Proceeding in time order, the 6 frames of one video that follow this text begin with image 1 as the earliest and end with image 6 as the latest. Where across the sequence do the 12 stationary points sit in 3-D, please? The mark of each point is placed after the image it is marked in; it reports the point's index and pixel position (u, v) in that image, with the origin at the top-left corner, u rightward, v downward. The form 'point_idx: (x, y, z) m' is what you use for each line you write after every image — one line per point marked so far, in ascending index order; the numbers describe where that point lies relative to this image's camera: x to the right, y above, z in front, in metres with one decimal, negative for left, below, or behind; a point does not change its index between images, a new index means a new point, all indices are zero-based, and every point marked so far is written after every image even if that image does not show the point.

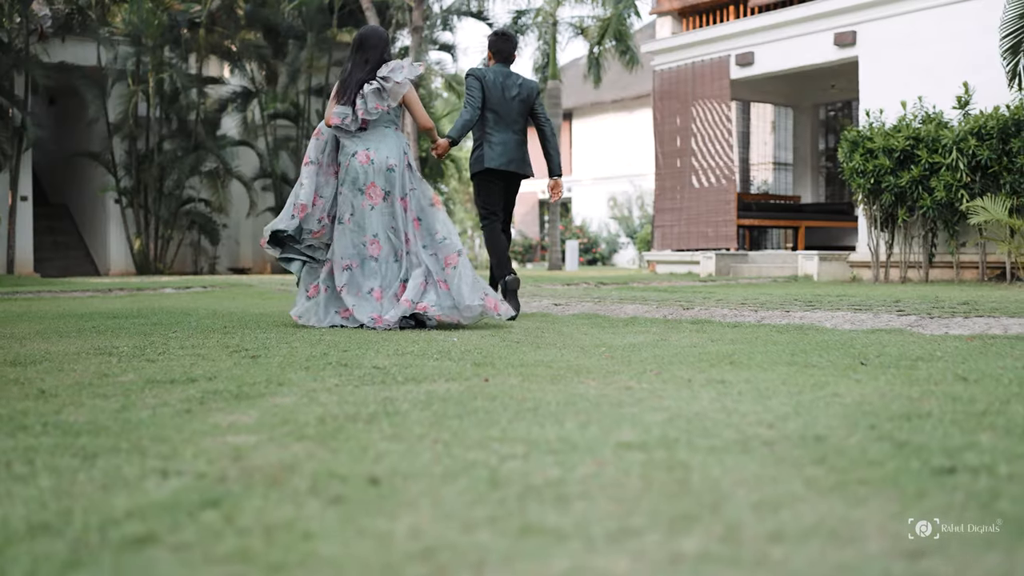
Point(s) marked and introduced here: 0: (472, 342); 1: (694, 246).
0: (-0.2, -0.2, +4.4) m
1: (+2.5, +0.6, +15.7) m
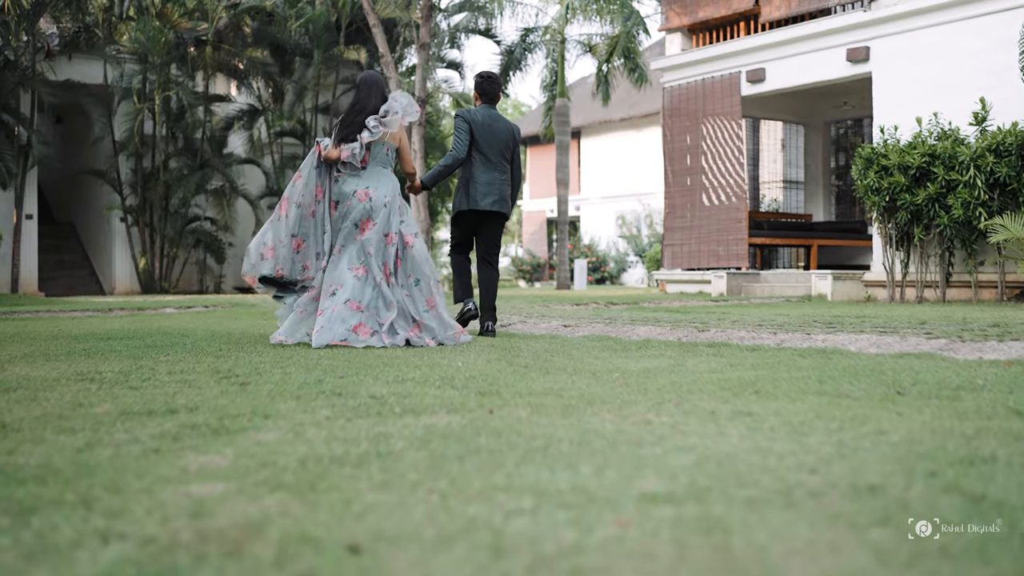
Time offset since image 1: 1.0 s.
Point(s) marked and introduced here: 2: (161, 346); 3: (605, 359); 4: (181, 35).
0: (-0.1, -0.3, +4.1) m
1: (+2.7, +0.3, +15.5) m
2: (-1.8, -0.3, +5.9) m
3: (+0.4, -0.3, +4.7) m
4: (-5.7, +4.3, +19.2) m
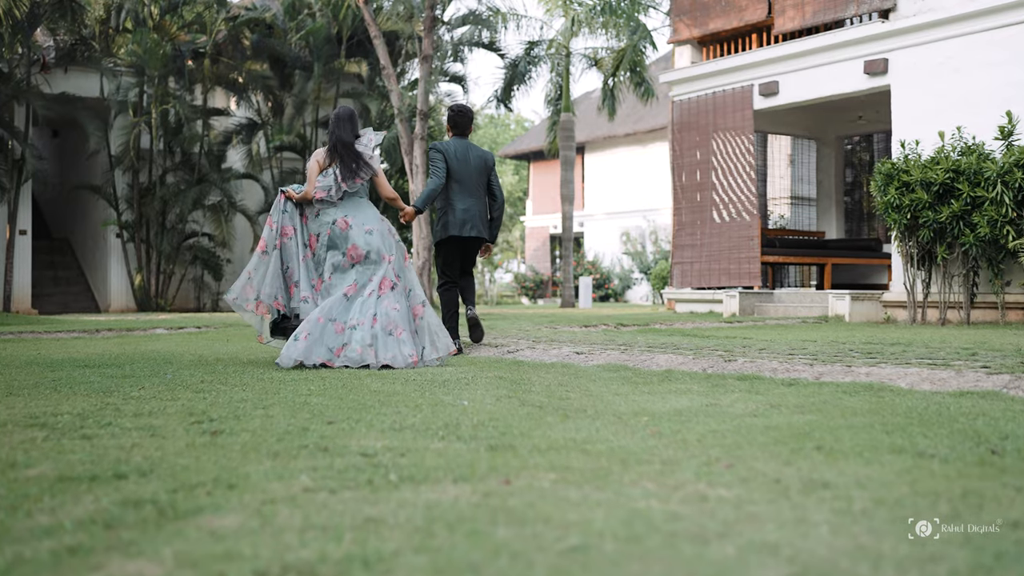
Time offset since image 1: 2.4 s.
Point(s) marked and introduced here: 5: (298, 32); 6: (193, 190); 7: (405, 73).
0: (-0.1, -0.4, +3.7) m
1: (+2.7, +0.1, +15.0) m
2: (-1.8, -0.4, +5.4) m
3: (+0.4, -0.4, +4.3) m
4: (-5.6, +4.0, +18.8) m
5: (-3.5, +4.2, +18.3) m
6: (-5.3, +1.6, +18.5) m
7: (-1.9, +3.8, +19.8) m
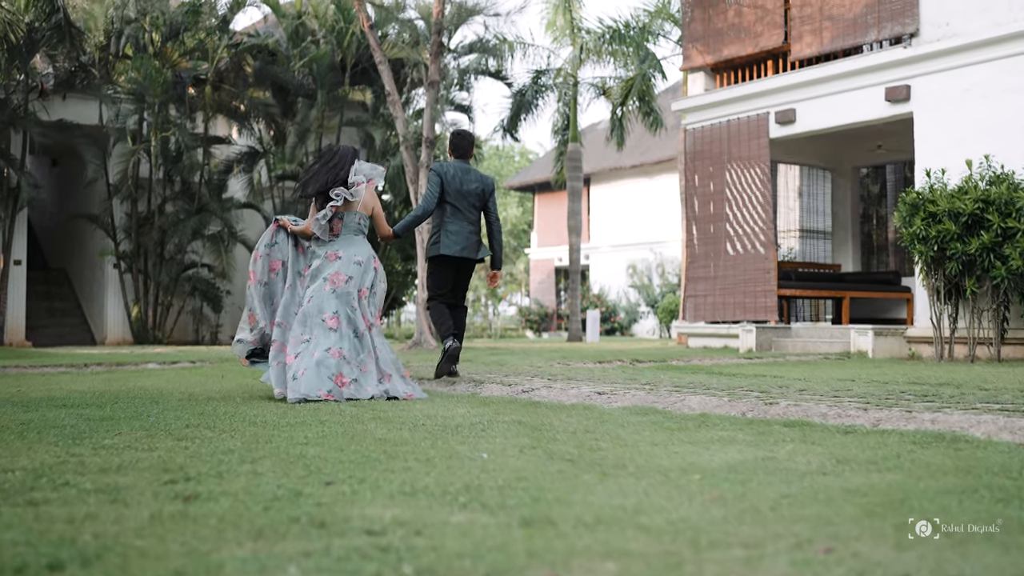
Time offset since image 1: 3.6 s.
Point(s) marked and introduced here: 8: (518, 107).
0: (0.0, -0.5, +3.1) m
1: (+2.8, -0.4, +14.5) m
2: (-1.7, -0.6, +4.9) m
3: (+0.5, -0.5, +3.7) m
4: (-5.5, +3.5, +18.4) m
5: (-3.4, +3.7, +17.9) m
6: (-5.1, +1.1, +18.1) m
7: (-1.8, +3.2, +19.4) m
8: (+0.1, +3.1, +19.3) m
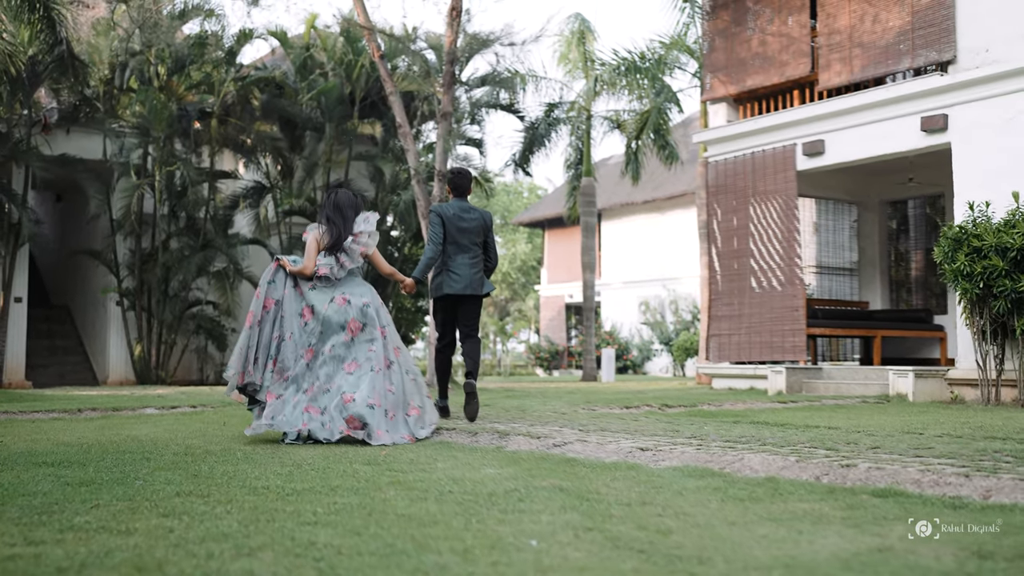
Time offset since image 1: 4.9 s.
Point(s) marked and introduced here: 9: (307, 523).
0: (+0.1, -0.6, +2.5) m
1: (+3.0, -0.9, +13.8) m
2: (-1.6, -0.7, +4.3) m
3: (+0.7, -0.7, +3.1) m
4: (-5.2, +2.9, +18.0) m
5: (-3.2, +3.1, +17.5) m
6: (-4.9, +0.5, +17.5) m
7: (-1.5, +2.6, +18.9) m
8: (+0.3, +2.5, +18.8) m
9: (-0.6, -0.6, +3.1) m
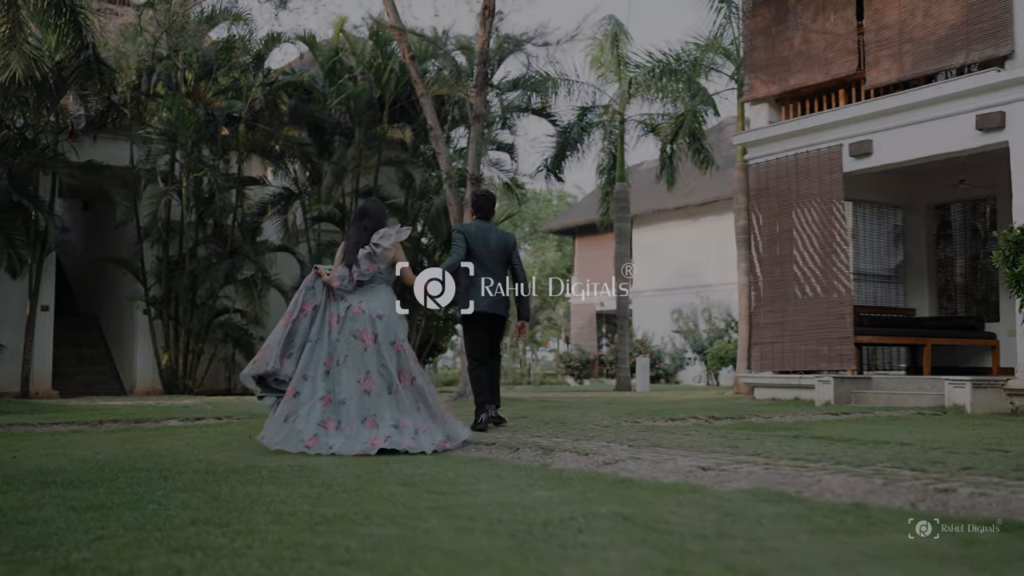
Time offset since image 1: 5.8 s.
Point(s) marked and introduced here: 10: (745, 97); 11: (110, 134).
0: (+0.3, -0.6, +2.1) m
1: (+3.4, -0.9, +13.3) m
2: (-1.4, -0.8, +3.9) m
3: (+0.8, -0.7, +2.7) m
4: (-4.7, +2.8, +17.7) m
5: (-2.6, +2.9, +17.1) m
6: (-4.4, +0.4, +17.2) m
7: (-1.0, +2.5, +18.5) m
8: (+0.9, +2.4, +18.4) m
9: (-0.4, -0.6, +2.6) m
10: (+3.0, +2.4, +14.3) m
11: (-6.3, +2.4, +17.6) m
